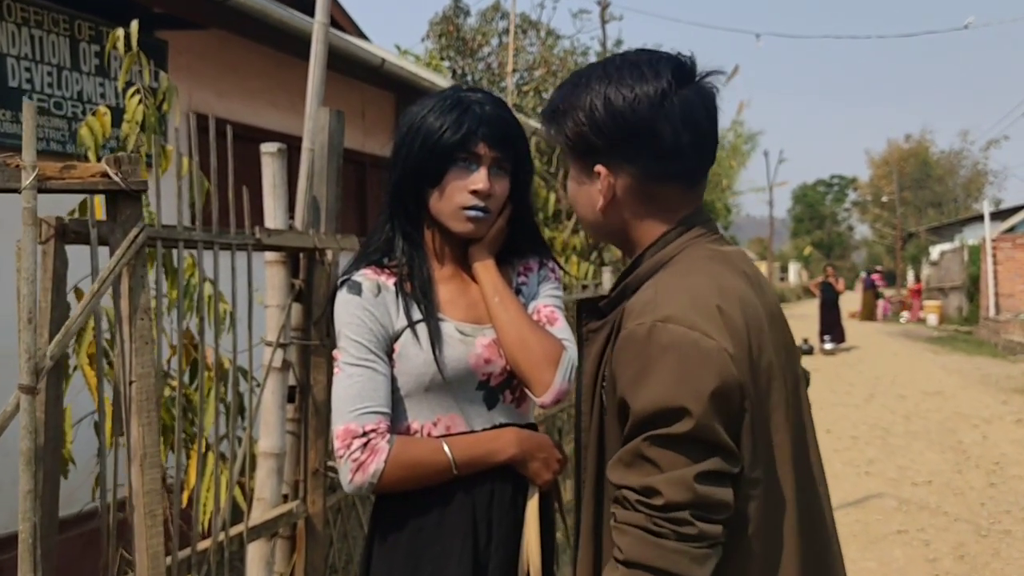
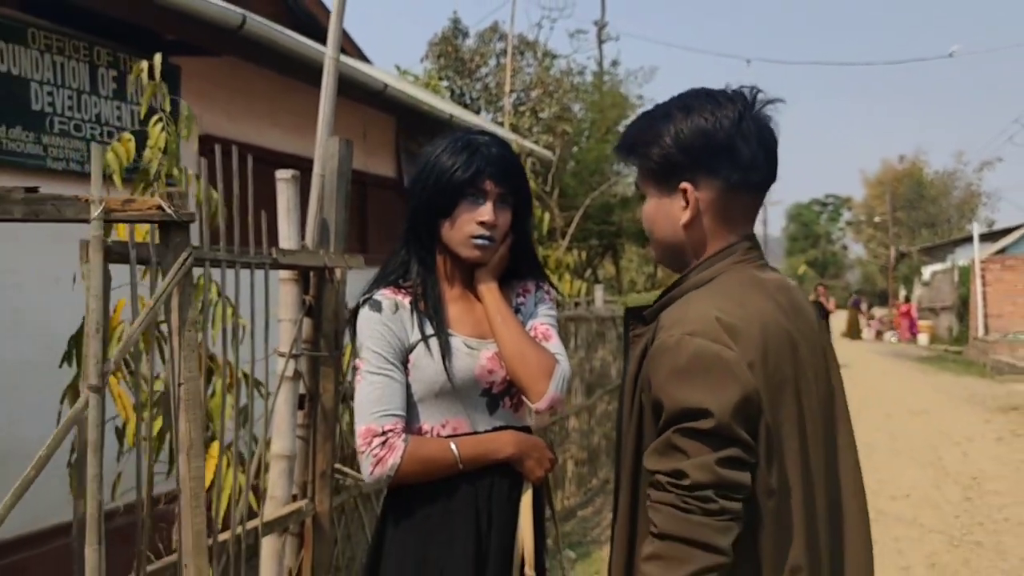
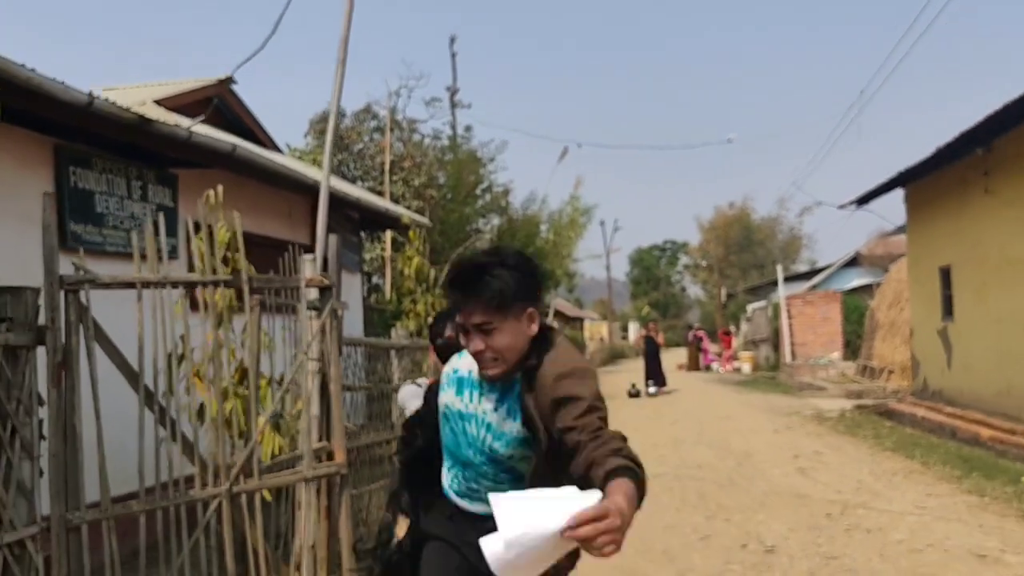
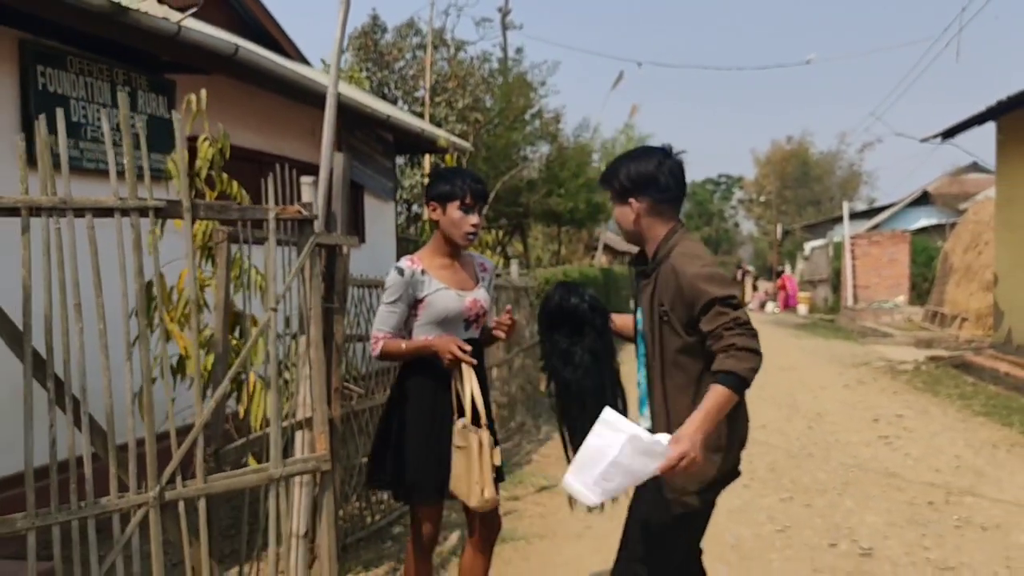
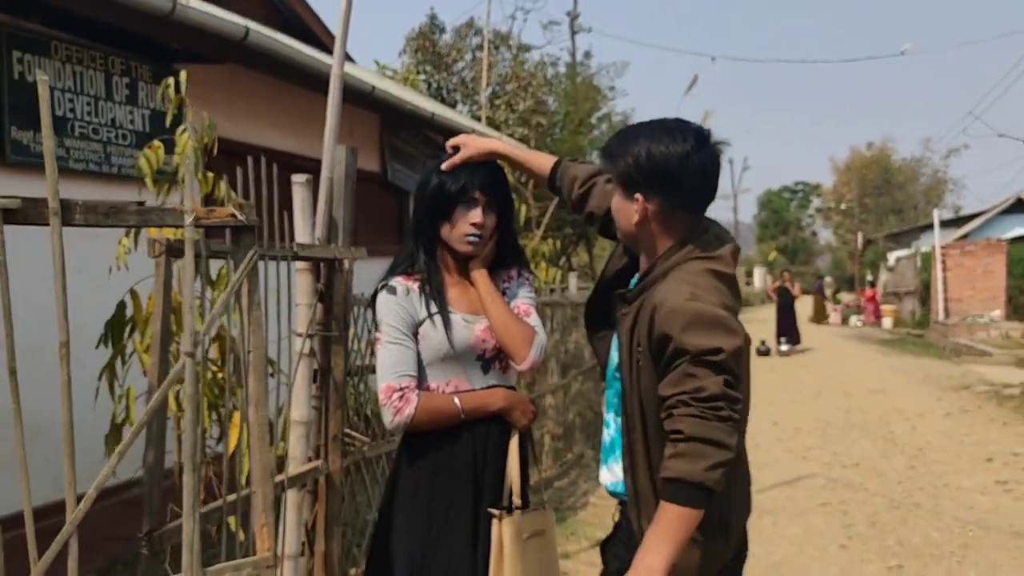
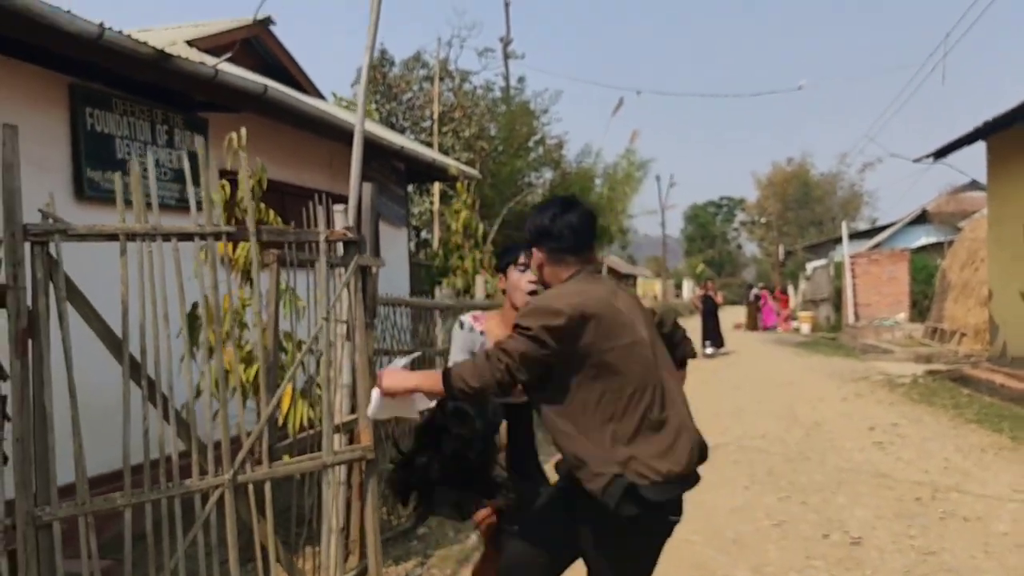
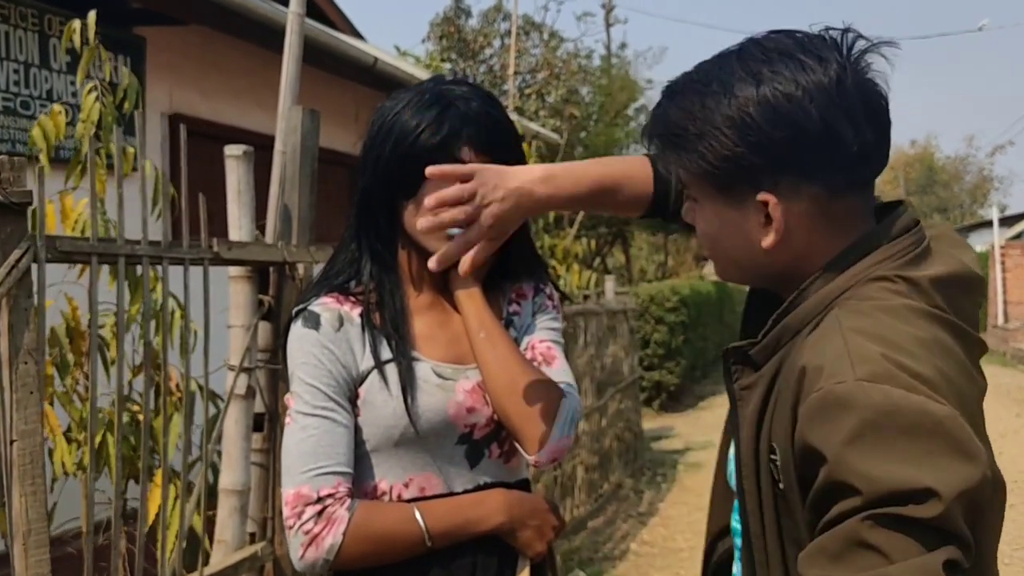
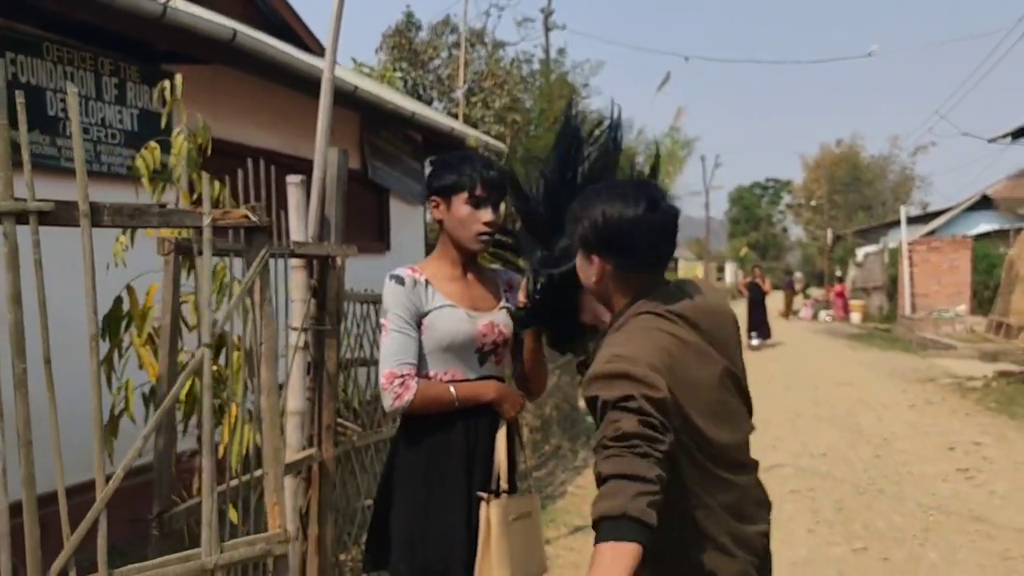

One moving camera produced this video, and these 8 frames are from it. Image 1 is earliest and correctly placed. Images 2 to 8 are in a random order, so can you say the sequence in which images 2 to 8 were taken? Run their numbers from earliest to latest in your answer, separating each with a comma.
7, 2, 5, 8, 4, 6, 3
